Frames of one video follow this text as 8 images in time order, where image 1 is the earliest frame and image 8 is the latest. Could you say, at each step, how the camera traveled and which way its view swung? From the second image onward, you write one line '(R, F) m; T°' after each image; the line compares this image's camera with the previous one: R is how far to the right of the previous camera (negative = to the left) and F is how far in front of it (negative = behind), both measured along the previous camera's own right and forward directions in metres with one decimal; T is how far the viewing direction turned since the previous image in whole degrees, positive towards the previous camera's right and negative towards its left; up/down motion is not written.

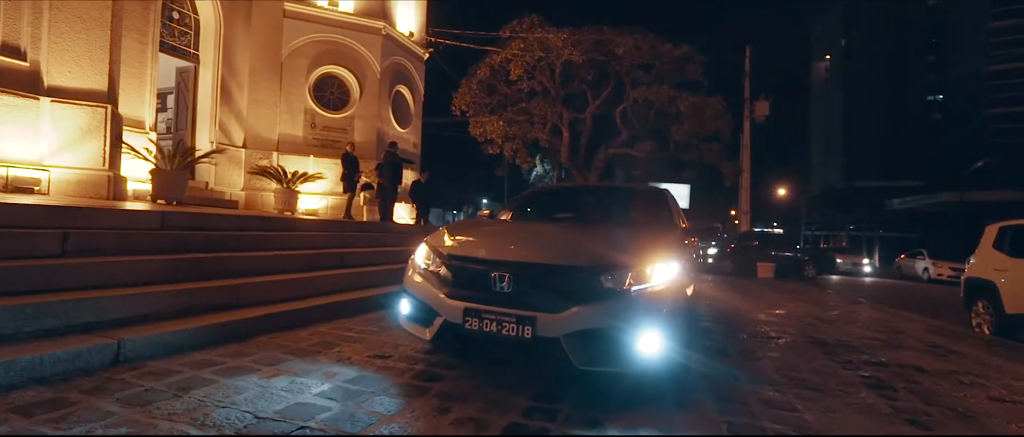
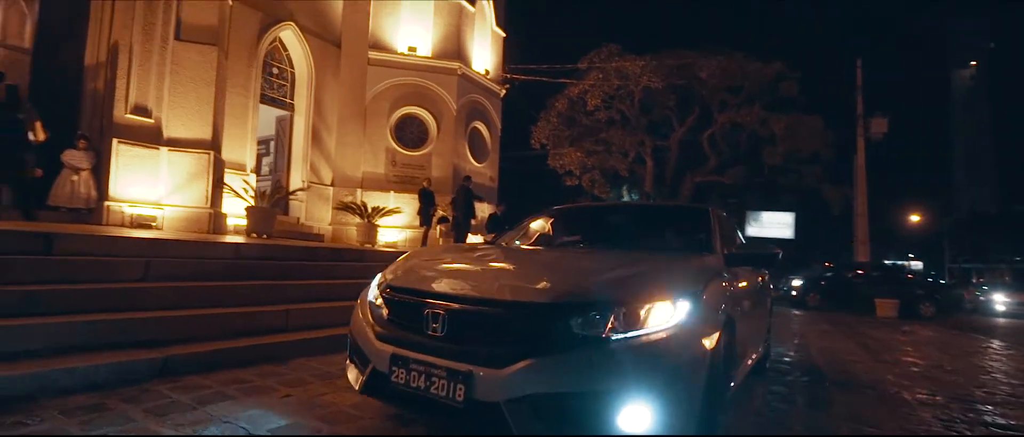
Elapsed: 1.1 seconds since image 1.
(+1.0, +0.2) m; -12°
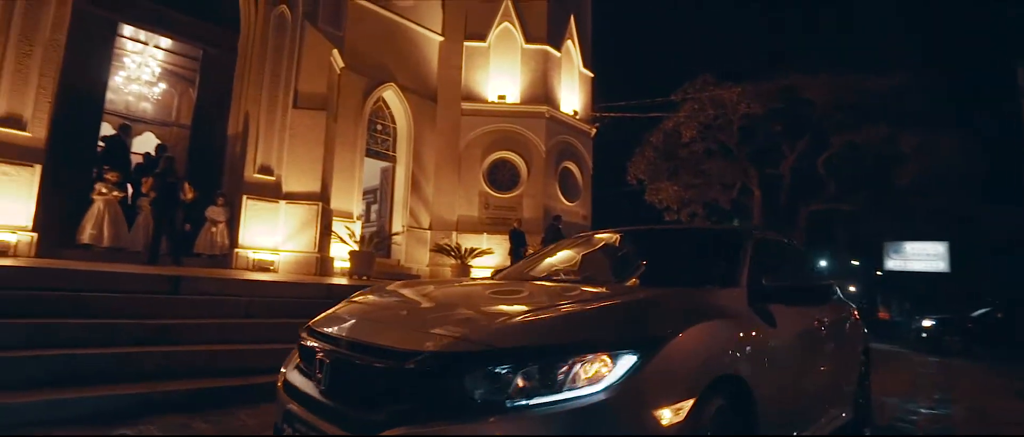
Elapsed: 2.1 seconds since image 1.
(+1.0, +0.1) m; -14°
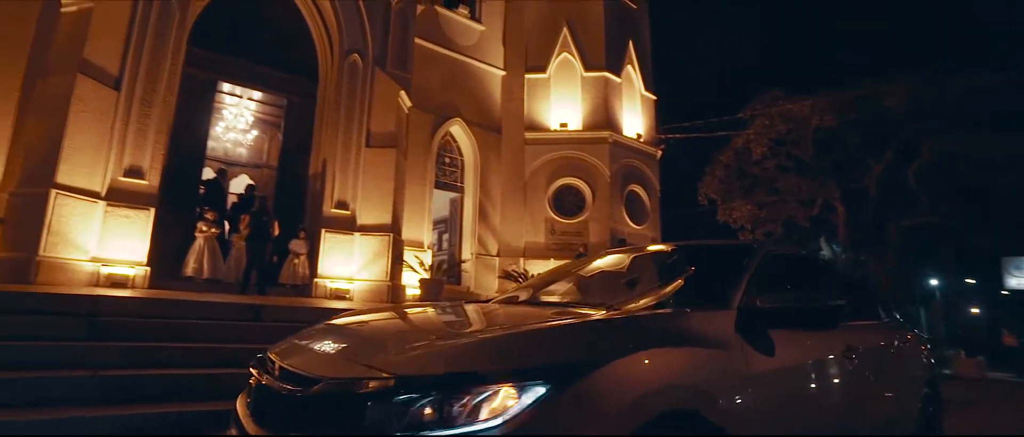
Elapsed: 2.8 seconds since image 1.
(+0.4, -0.1) m; -8°
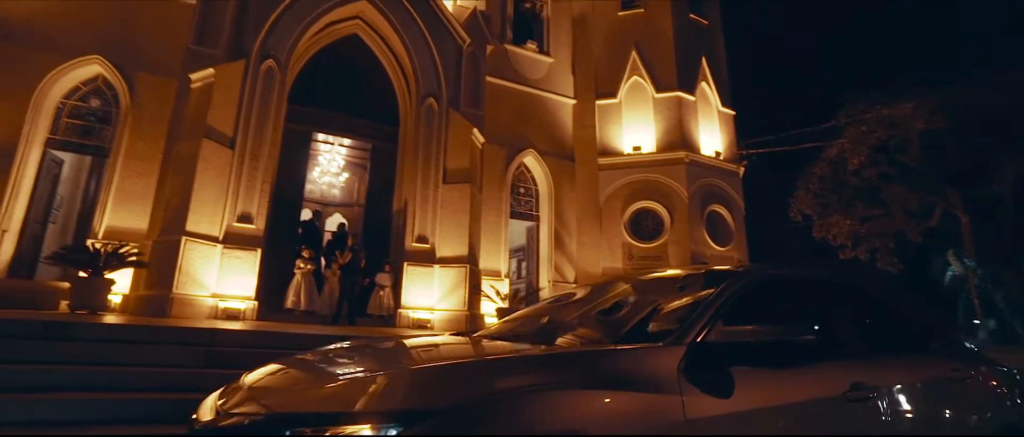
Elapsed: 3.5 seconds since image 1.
(+0.6, -0.2) m; -10°
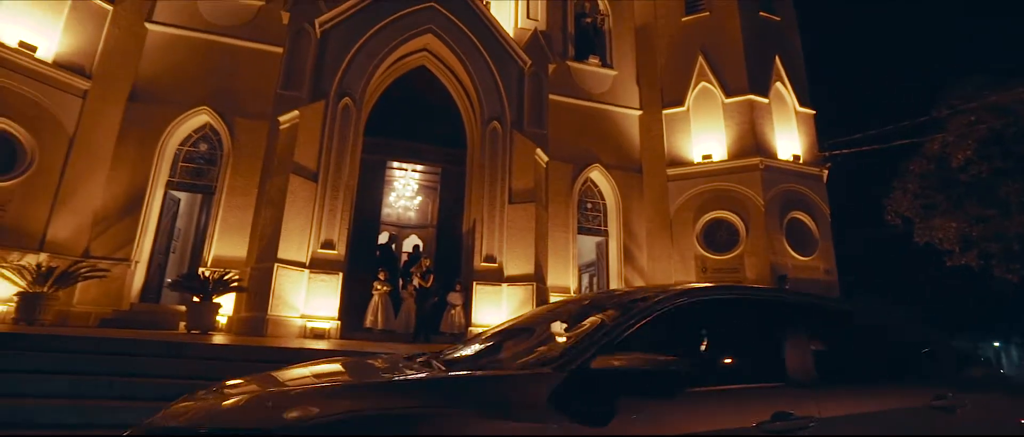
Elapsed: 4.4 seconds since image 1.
(+0.5, -0.2) m; -9°
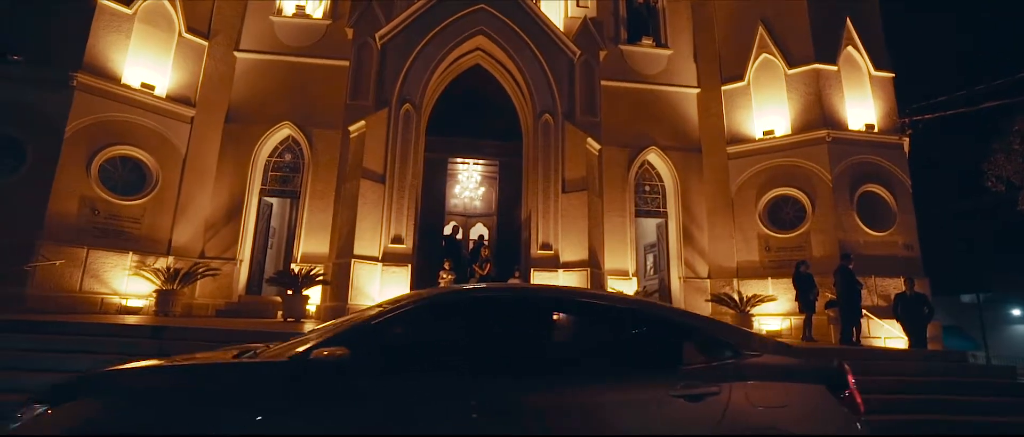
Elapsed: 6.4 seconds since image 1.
(+0.9, -0.5) m; -10°
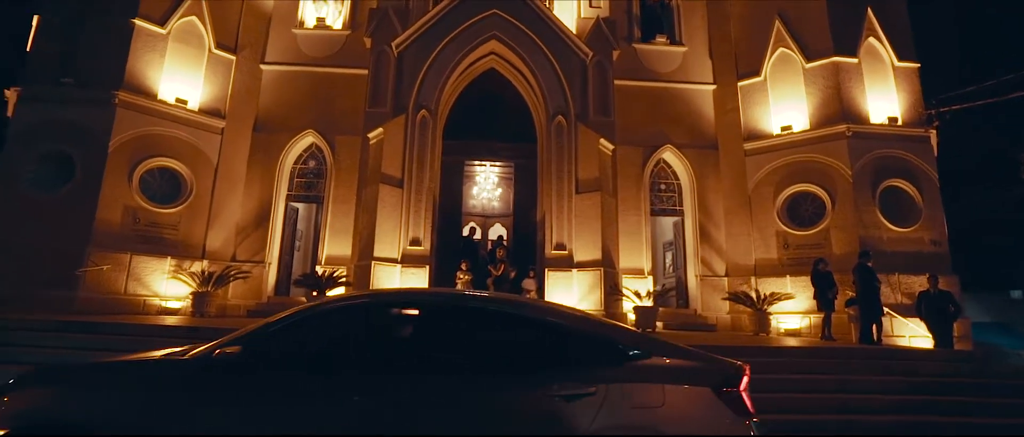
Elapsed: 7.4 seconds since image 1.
(+0.6, -0.3) m; -4°
